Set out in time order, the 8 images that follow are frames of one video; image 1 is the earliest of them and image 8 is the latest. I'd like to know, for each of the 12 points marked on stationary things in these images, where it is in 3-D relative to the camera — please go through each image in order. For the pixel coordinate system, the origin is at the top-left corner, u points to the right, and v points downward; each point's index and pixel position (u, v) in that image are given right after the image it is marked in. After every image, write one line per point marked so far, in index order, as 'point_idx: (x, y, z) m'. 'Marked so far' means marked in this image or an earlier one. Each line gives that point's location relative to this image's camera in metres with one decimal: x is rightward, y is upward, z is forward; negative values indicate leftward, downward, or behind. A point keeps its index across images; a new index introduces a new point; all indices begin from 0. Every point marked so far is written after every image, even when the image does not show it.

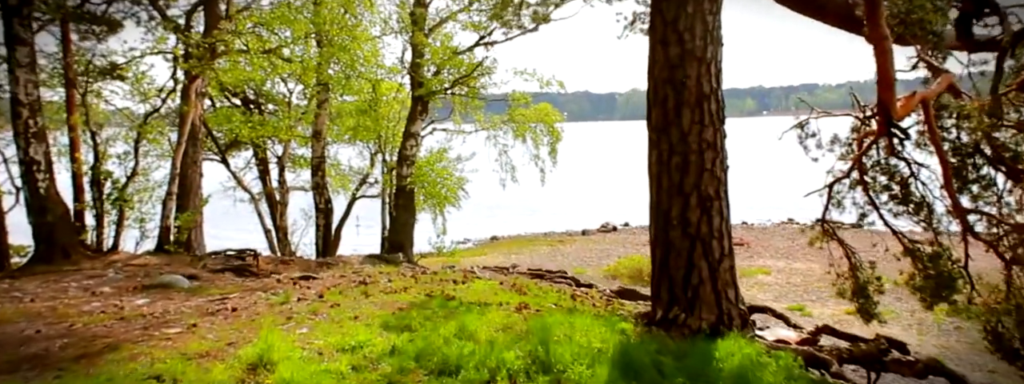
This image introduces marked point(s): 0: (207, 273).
0: (-3.4, -0.9, +7.7) m
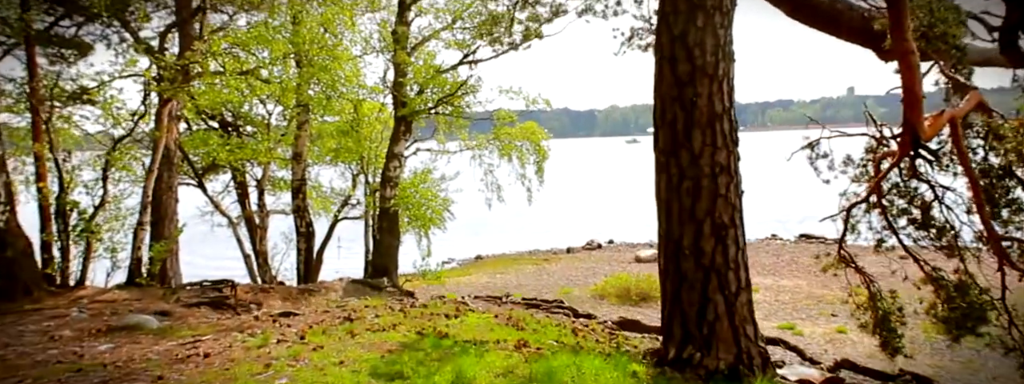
0: (-3.4, -1.2, +7.2) m
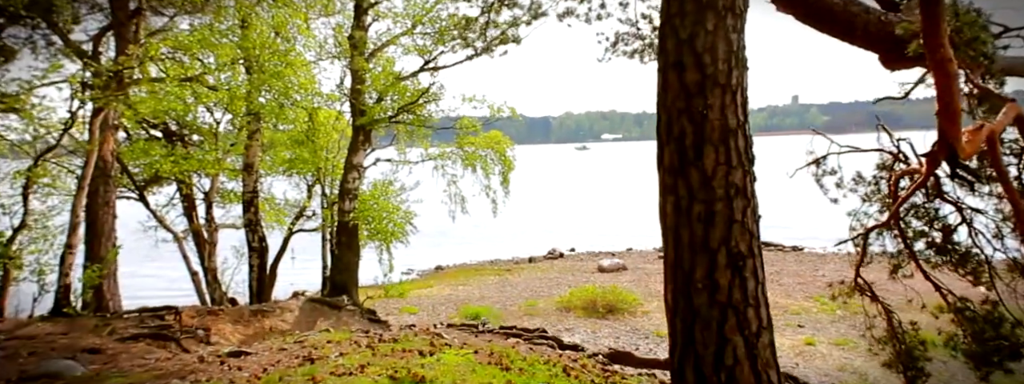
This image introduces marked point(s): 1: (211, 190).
0: (-3.7, -1.4, +6.4) m
1: (-5.8, +0.1, +13.3) m
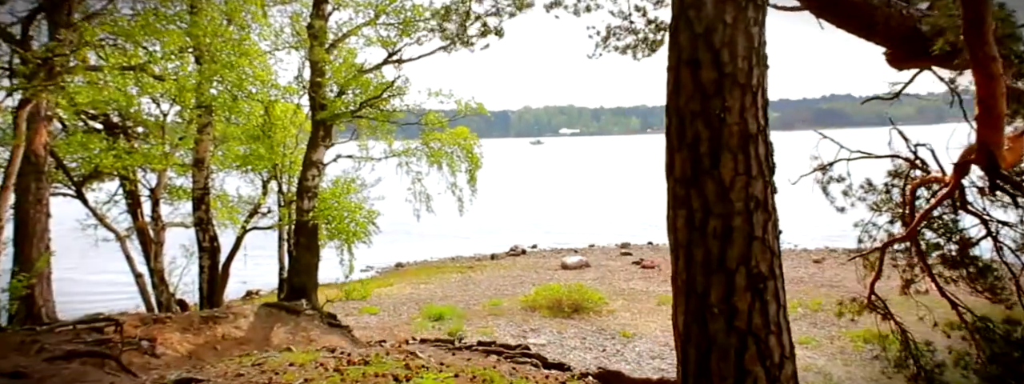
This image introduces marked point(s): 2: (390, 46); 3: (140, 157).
0: (-3.8, -1.4, +5.8) m
1: (-6.4, +0.1, +12.5) m
2: (-2.3, +2.8, +13.2) m
3: (-5.5, +0.5, +10.3) m
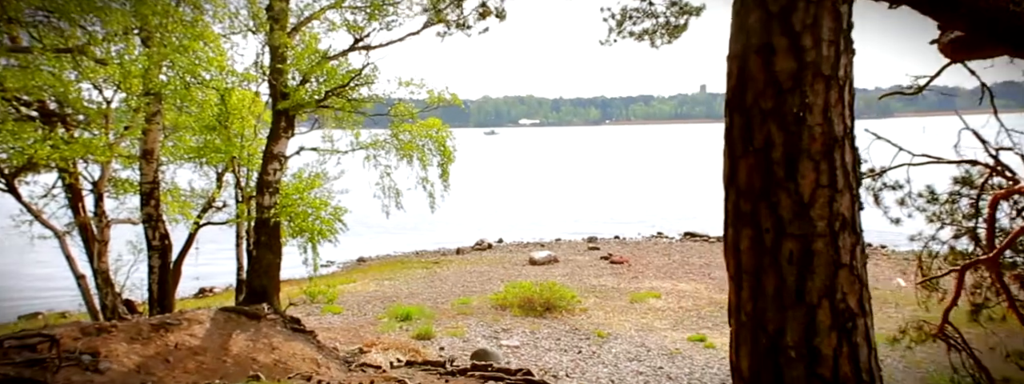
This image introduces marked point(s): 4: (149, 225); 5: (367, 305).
0: (-3.9, -1.4, +4.9) m
1: (-6.8, +0.2, +11.4) m
2: (-2.7, +2.8, +12.3) m
3: (-5.7, +0.6, +9.3) m
4: (-5.9, -0.6, +11.4) m
5: (-3.9, -3.1, +18.9) m
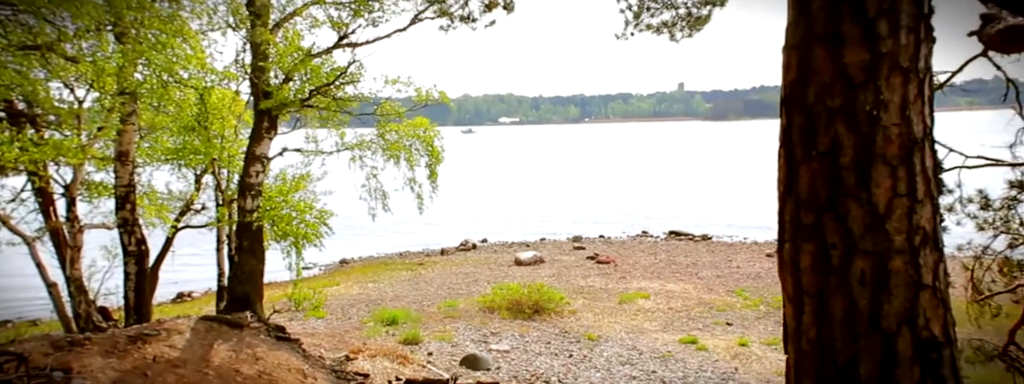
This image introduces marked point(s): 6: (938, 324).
0: (-3.8, -1.5, +4.4) m
1: (-6.9, +0.1, +10.9) m
2: (-2.9, +2.8, +11.9) m
3: (-5.8, +0.5, +8.8) m
4: (-6.0, -0.6, +10.9) m
5: (-4.3, -3.1, +18.5) m
6: (+1.5, -0.5, +2.4) m
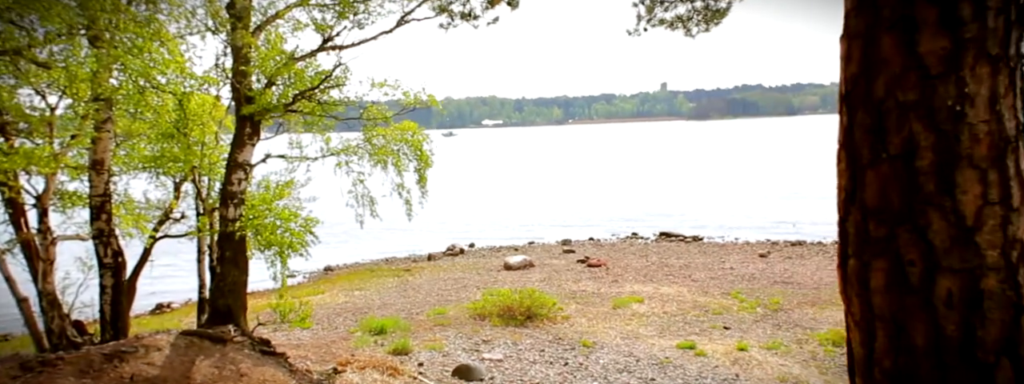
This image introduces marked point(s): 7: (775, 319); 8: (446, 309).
0: (-3.7, -1.6, +4.0) m
1: (-7.0, 0.0, +10.4) m
2: (-3.0, +2.7, +11.4) m
3: (-5.8, +0.4, +8.3) m
4: (-6.1, -0.8, +10.4) m
5: (-4.5, -3.3, +18.0) m
6: (+1.6, -0.5, +2.1) m
7: (+6.6, -3.2, +17.6) m
8: (-1.8, -3.2, +19.1) m
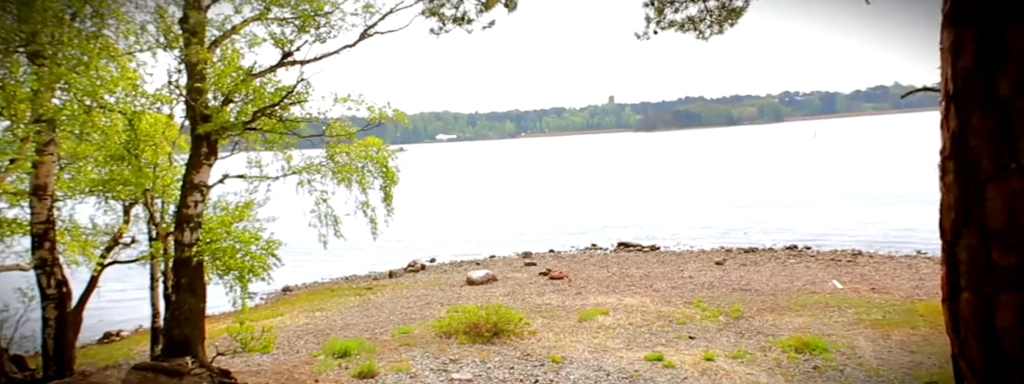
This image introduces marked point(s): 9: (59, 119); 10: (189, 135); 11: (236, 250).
0: (-3.7, -1.8, +3.5) m
1: (-7.4, -0.4, +9.7) m
2: (-3.6, +2.4, +11.0) m
3: (-6.1, 0.0, +7.6) m
4: (-6.5, -1.1, +9.7) m
5: (-5.3, -3.7, +17.4) m
6: (+1.7, -0.6, +2.0) m
7: (+5.8, -3.4, +17.8) m
8: (-2.7, -3.6, +18.7) m
9: (-5.7, +0.9, +8.7) m
10: (-4.7, +0.8, +10.2) m
11: (-4.1, -0.9, +10.3) m
